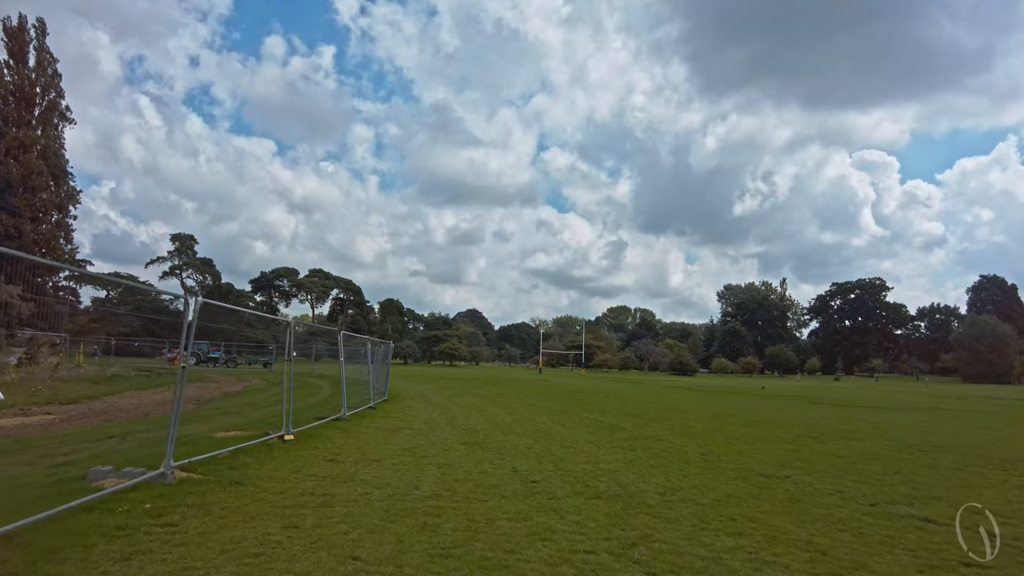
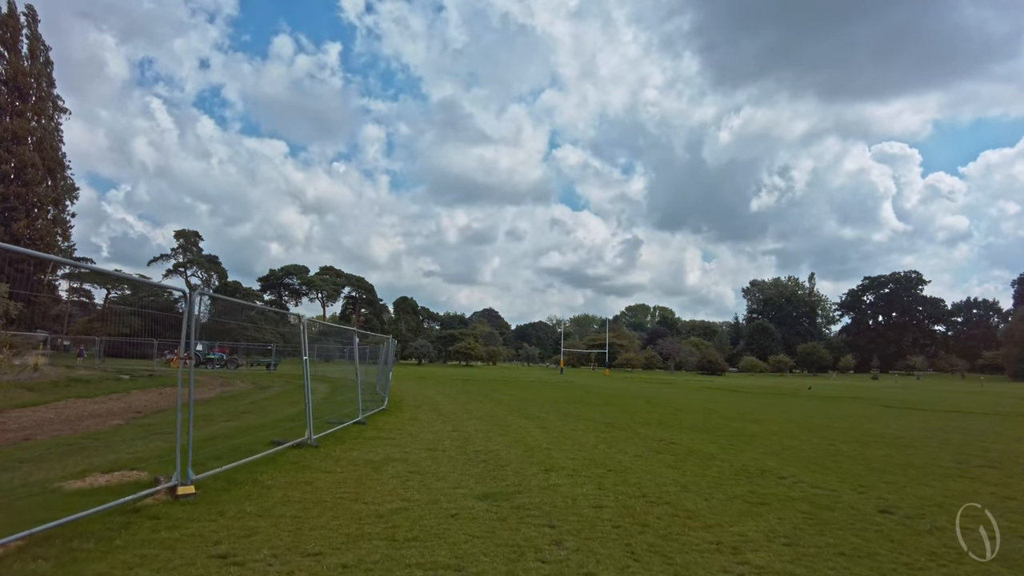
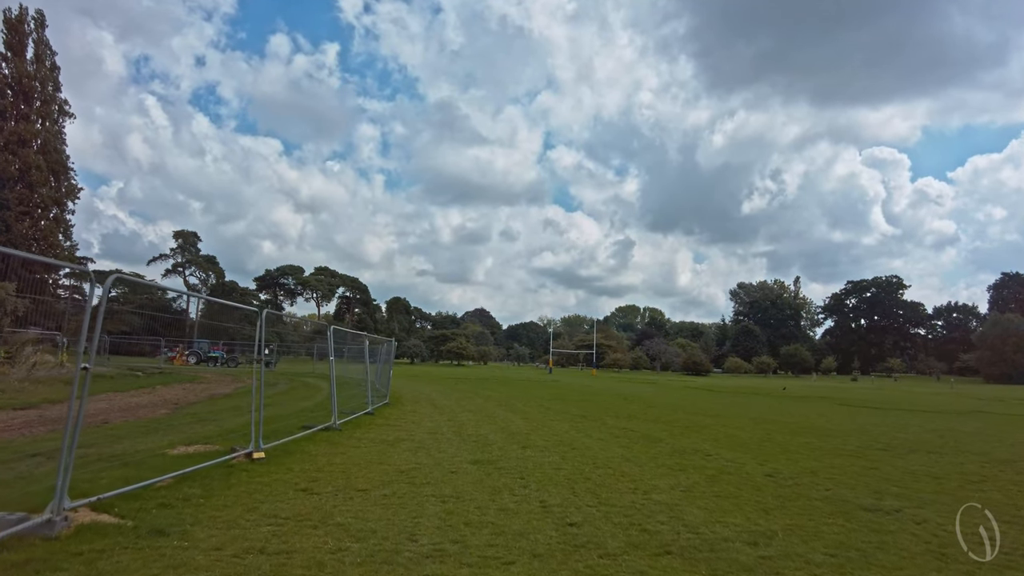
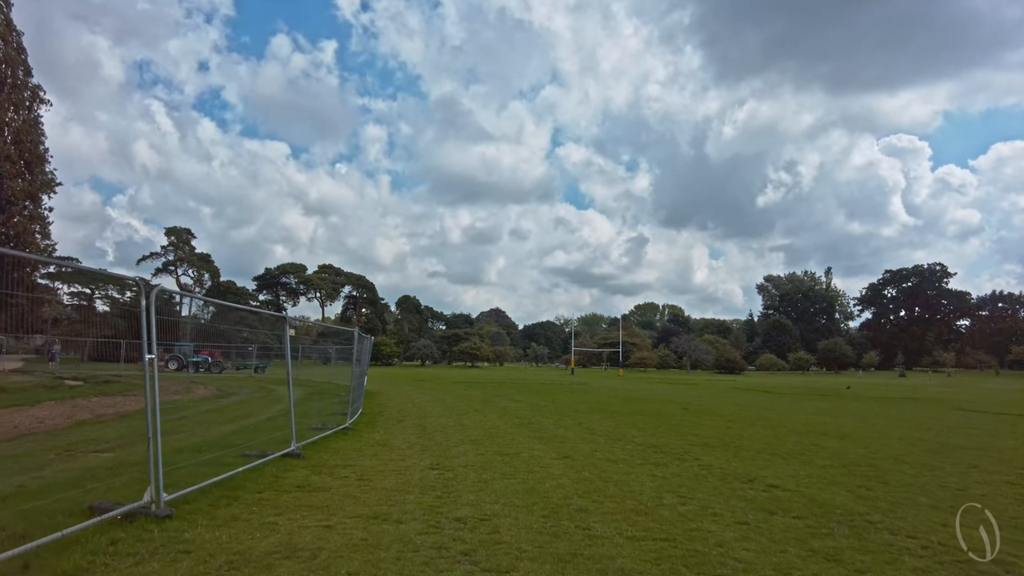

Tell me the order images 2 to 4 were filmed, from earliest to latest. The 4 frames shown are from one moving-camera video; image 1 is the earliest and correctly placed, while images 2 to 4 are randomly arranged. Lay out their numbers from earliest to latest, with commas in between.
3, 2, 4
